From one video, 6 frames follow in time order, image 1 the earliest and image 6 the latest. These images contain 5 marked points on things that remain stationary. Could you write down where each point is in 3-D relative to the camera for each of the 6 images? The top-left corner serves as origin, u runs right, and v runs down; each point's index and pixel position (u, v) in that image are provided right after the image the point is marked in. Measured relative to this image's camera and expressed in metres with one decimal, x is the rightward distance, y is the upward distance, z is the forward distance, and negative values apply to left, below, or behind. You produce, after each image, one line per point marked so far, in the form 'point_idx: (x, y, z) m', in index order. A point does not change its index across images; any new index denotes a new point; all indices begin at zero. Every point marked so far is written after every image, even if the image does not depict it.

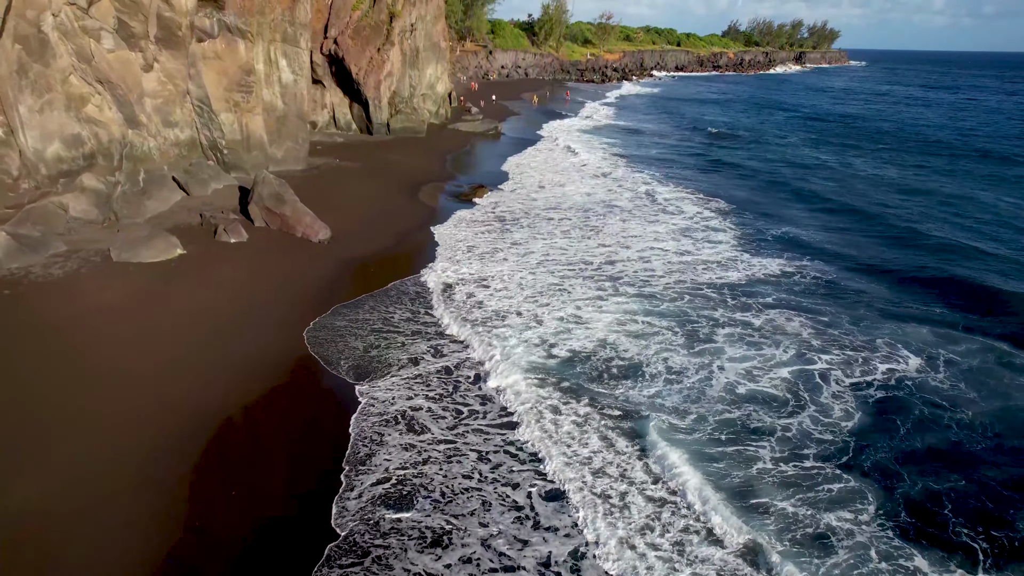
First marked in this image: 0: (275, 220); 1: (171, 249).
0: (-6.2, +1.8, +16.5) m
1: (-7.9, +0.9, +14.6) m
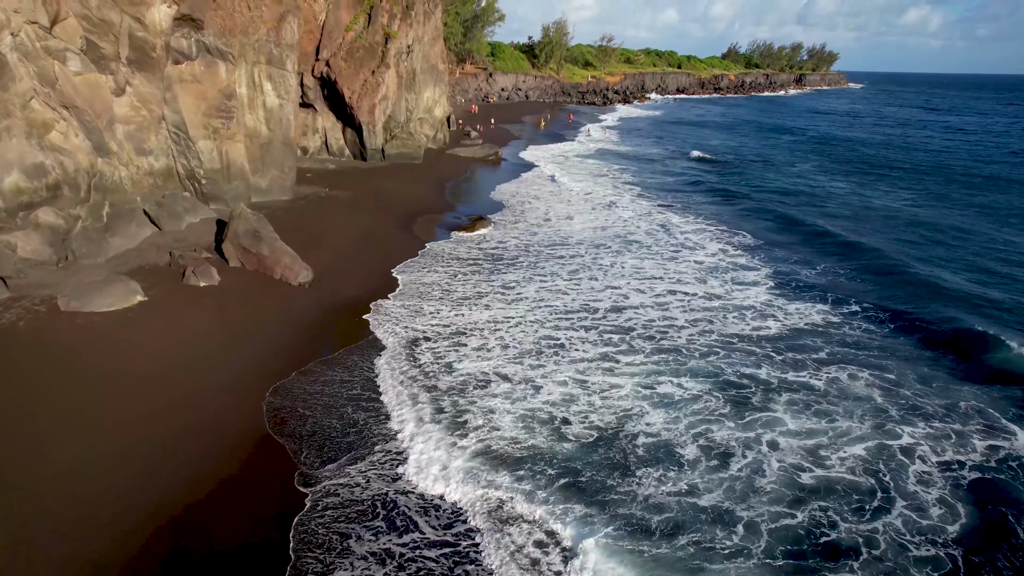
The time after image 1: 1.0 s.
0: (-6.1, +0.6, +14.8) m
1: (-7.8, -0.2, +12.9) m
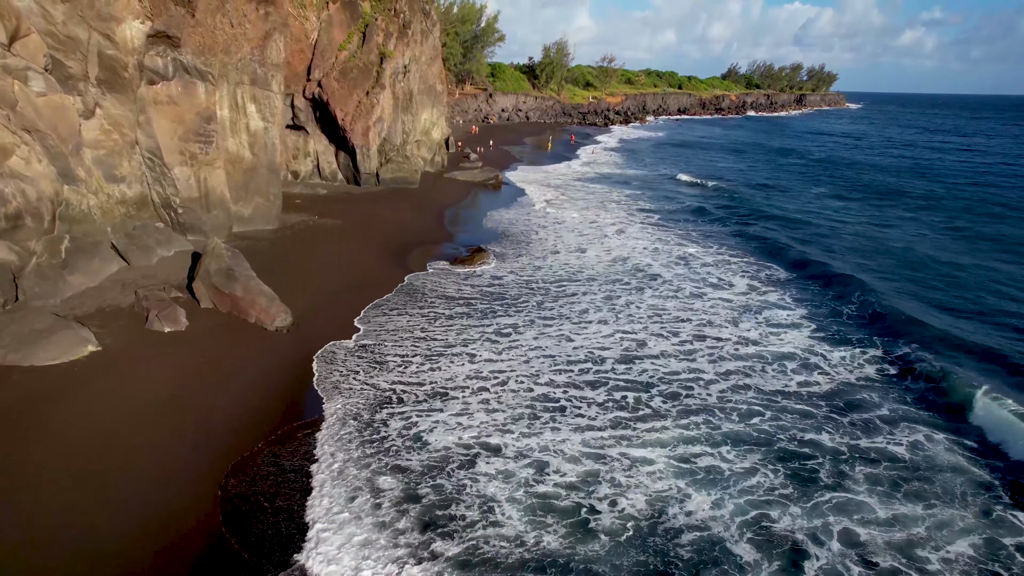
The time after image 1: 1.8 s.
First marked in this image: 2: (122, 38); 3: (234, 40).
0: (-6.0, -0.3, +13.3) m
1: (-7.7, -1.1, +11.3) m
2: (-9.4, +6.0, +15.3) m
3: (-8.0, +7.0, +18.0) m
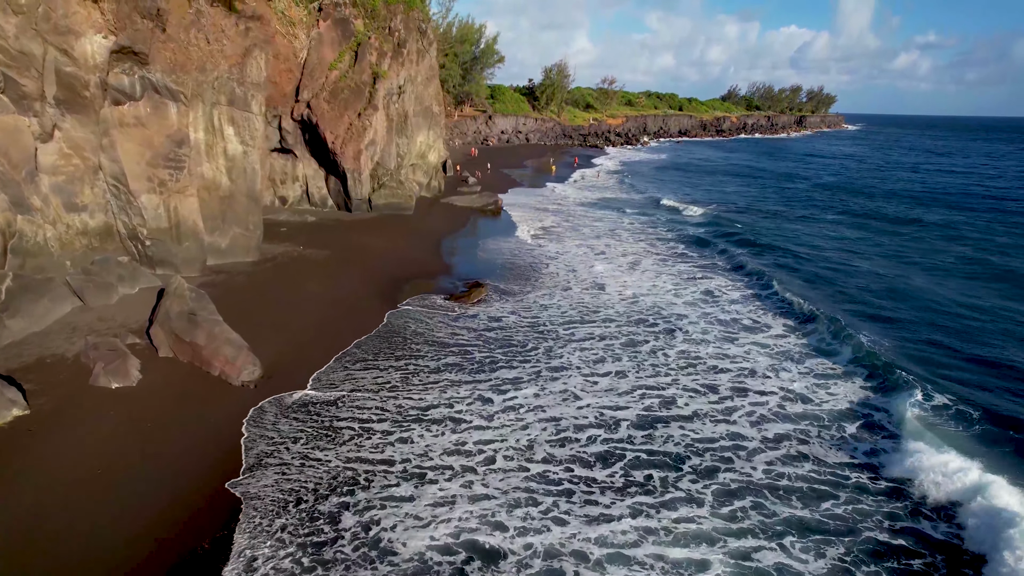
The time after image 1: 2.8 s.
0: (-6.0, -1.1, +11.6) m
1: (-7.7, -1.8, +9.6) m
2: (-9.4, +5.1, +13.8) m
3: (-7.9, +6.0, +16.5) m
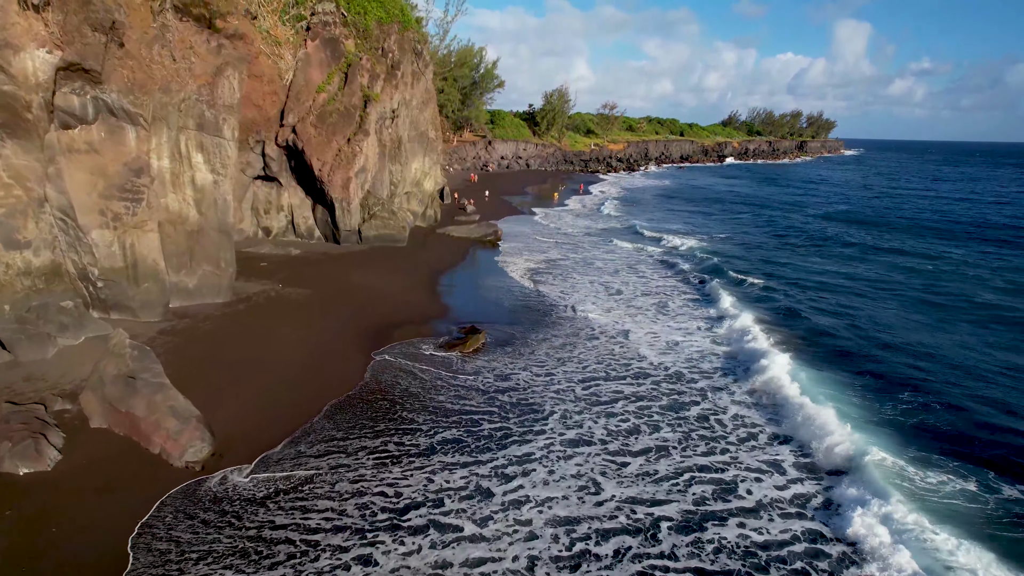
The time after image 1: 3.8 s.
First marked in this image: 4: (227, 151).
0: (-5.9, -2.0, +9.6) m
1: (-7.6, -2.7, +7.6) m
2: (-9.3, +4.1, +12.0) m
3: (-7.9, +4.9, +14.8) m
4: (-7.3, +3.5, +16.3) m
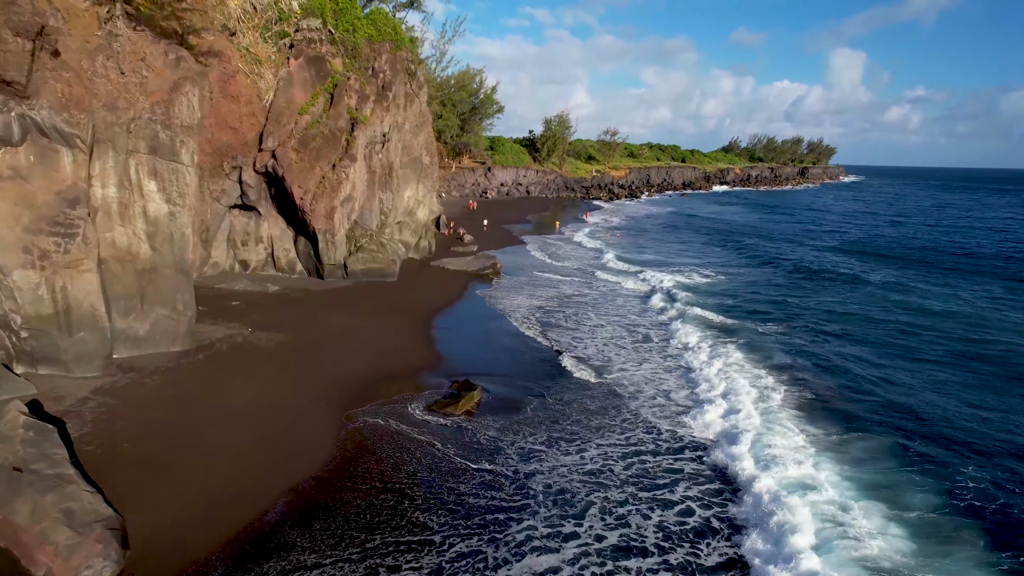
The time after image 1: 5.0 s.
0: (-5.9, -2.8, +7.4) m
1: (-7.6, -3.3, +5.3) m
2: (-9.3, +3.3, +10.0) m
3: (-7.9, +3.9, +12.8) m
4: (-7.3, +2.5, +14.3) m
